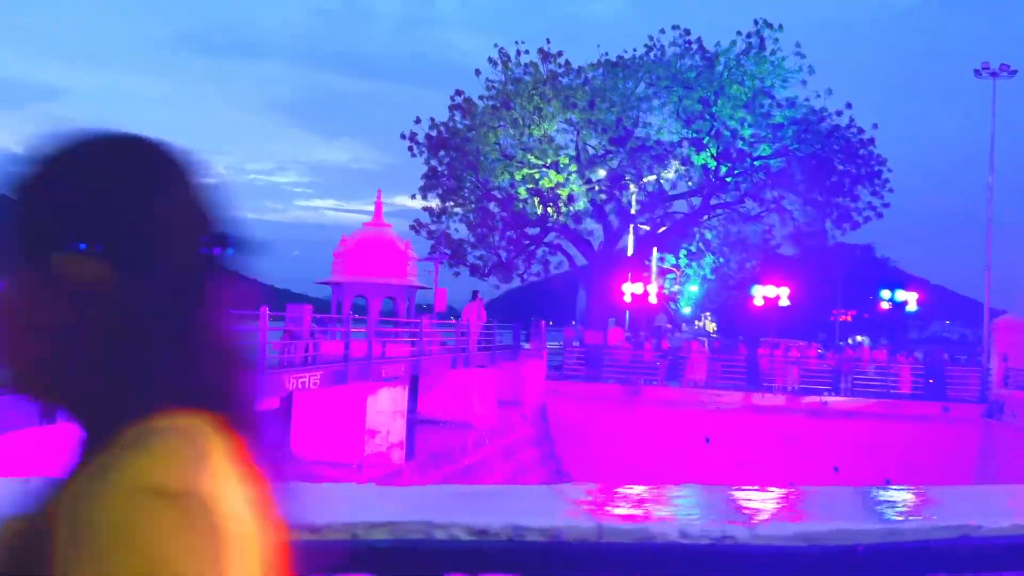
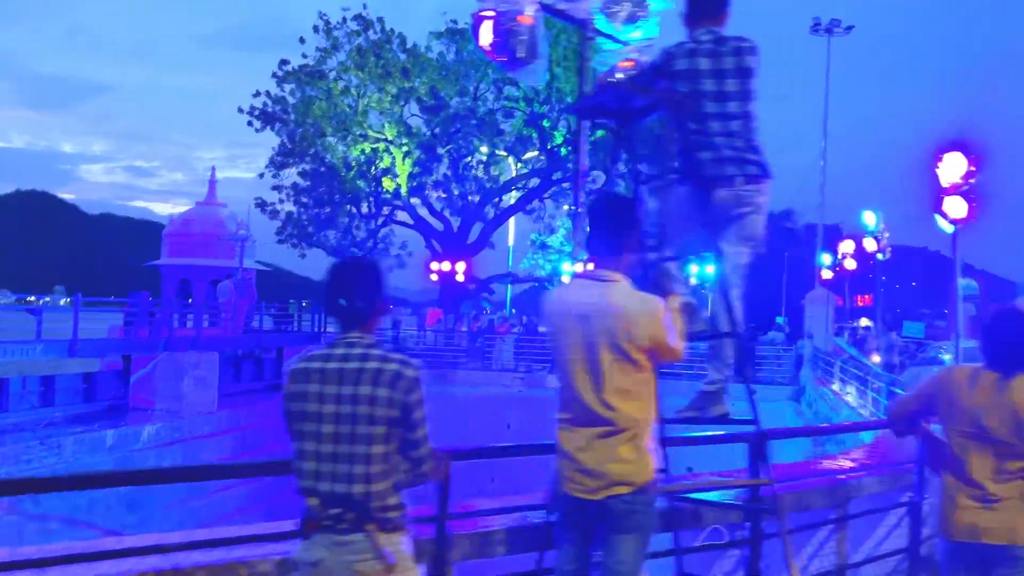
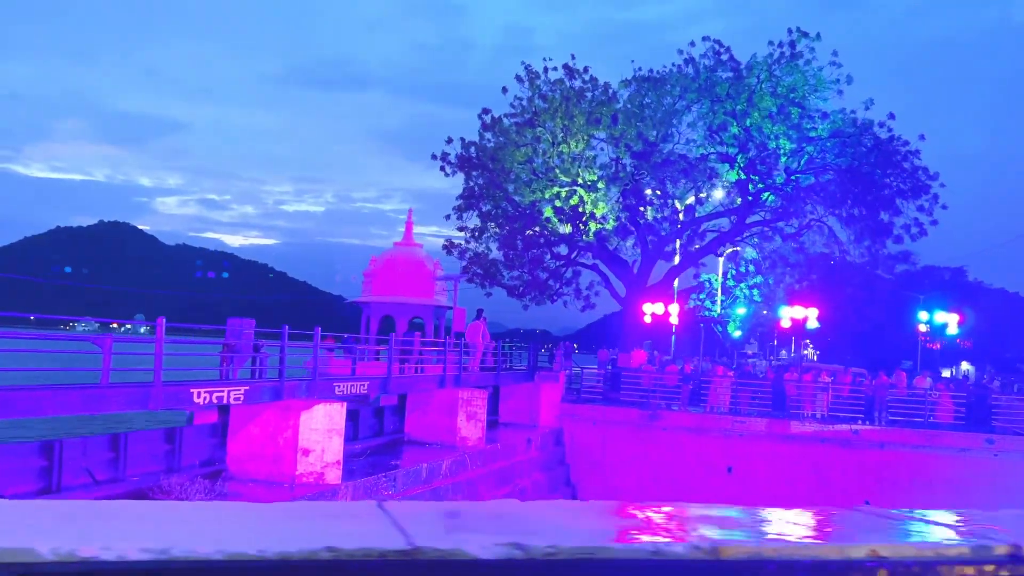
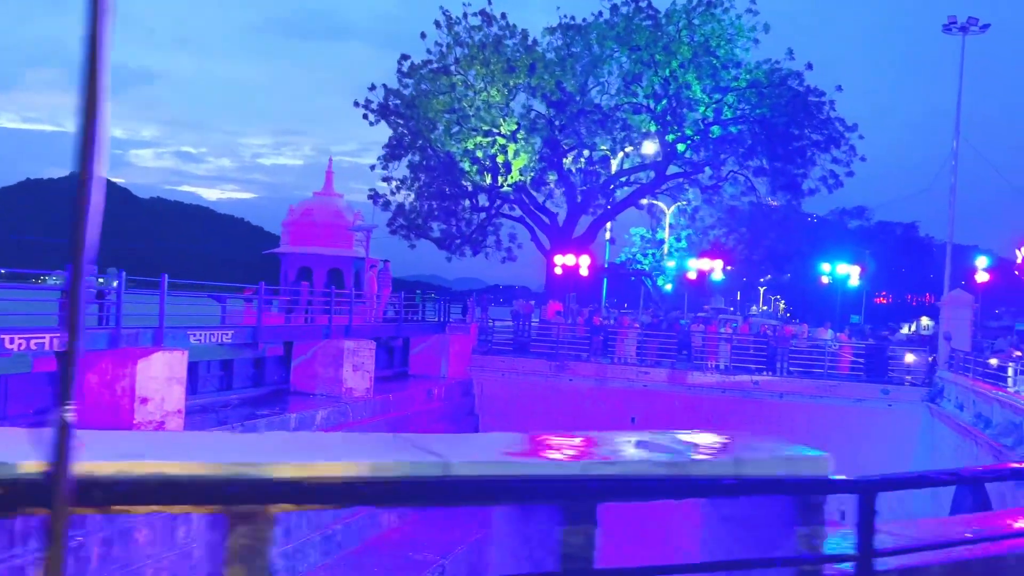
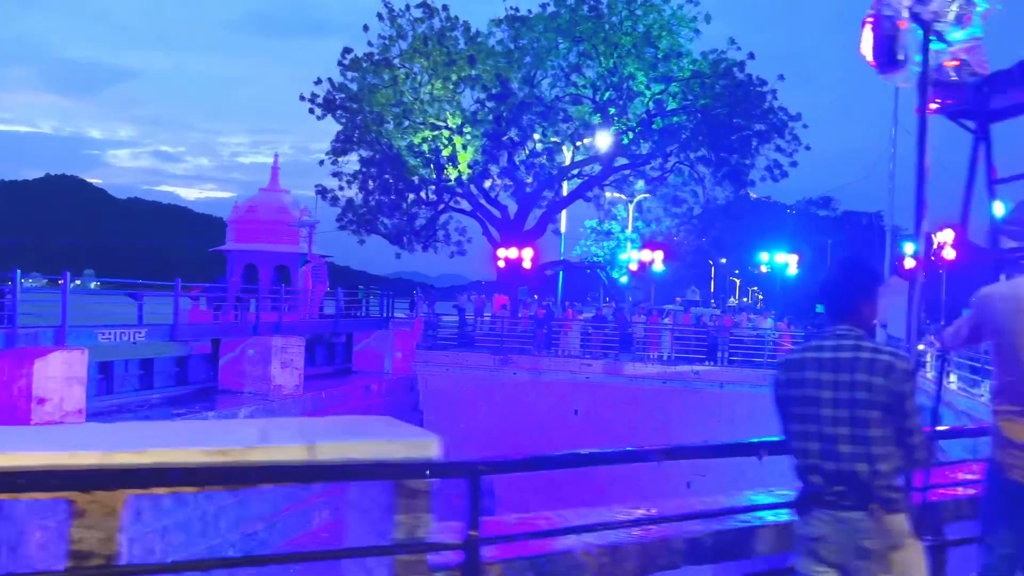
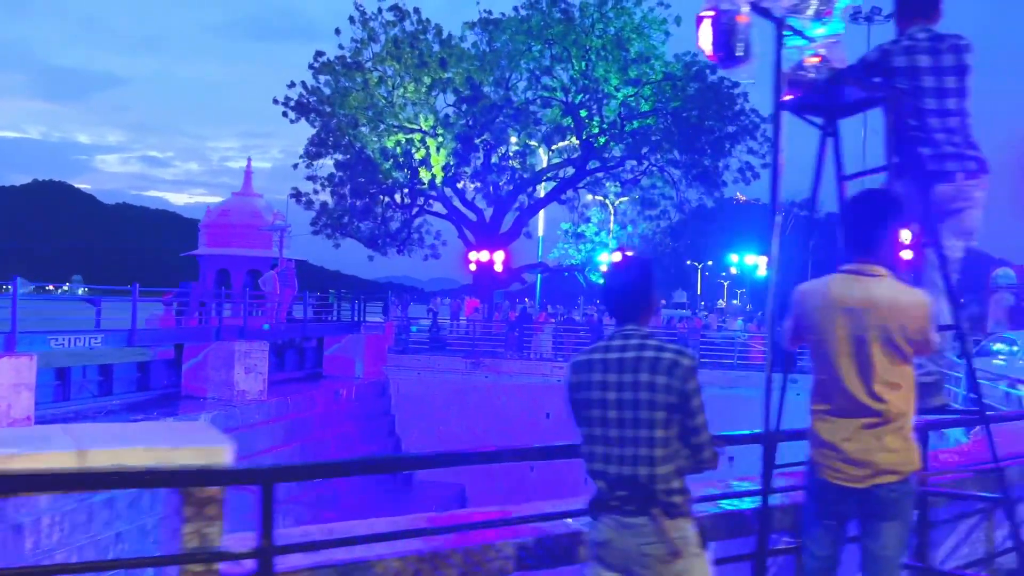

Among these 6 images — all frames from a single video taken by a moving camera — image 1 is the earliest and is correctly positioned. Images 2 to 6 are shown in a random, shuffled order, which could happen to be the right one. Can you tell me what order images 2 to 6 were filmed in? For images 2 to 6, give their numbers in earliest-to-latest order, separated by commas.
3, 4, 5, 6, 2
